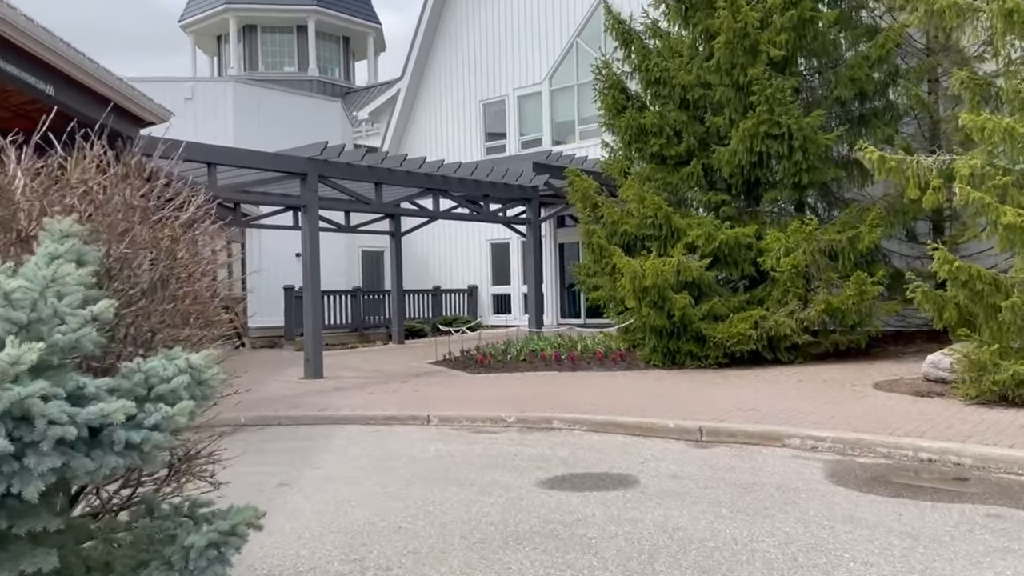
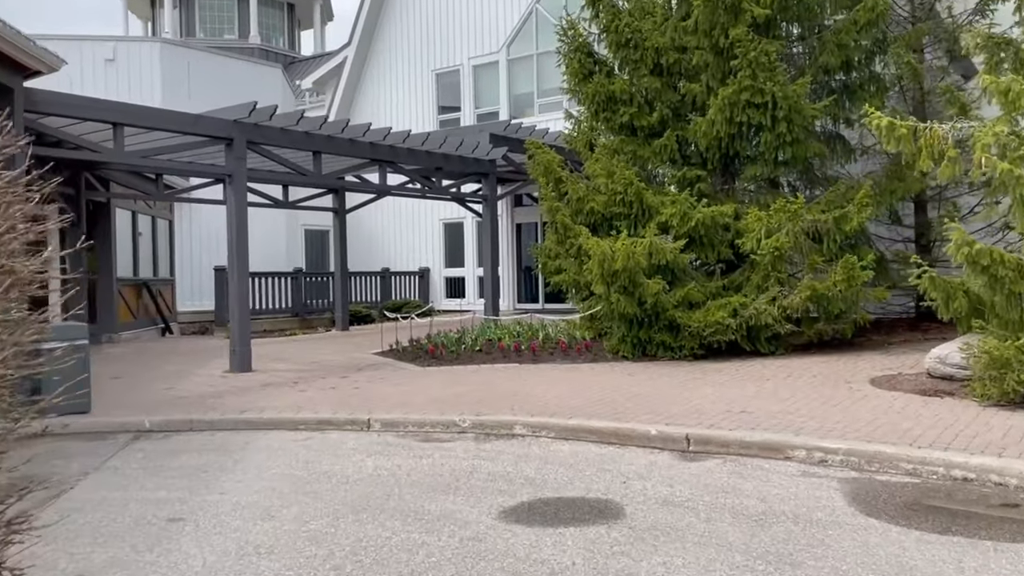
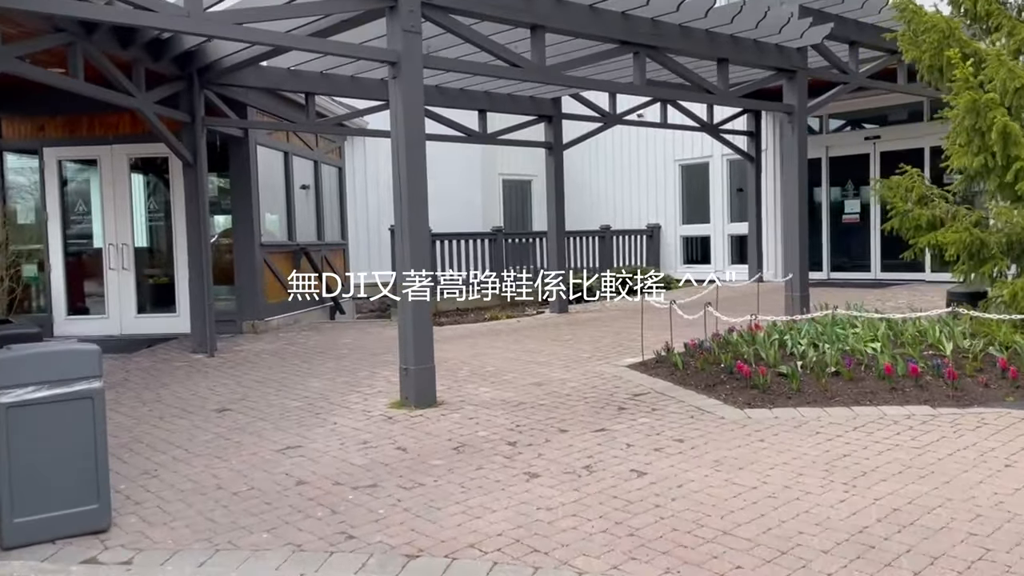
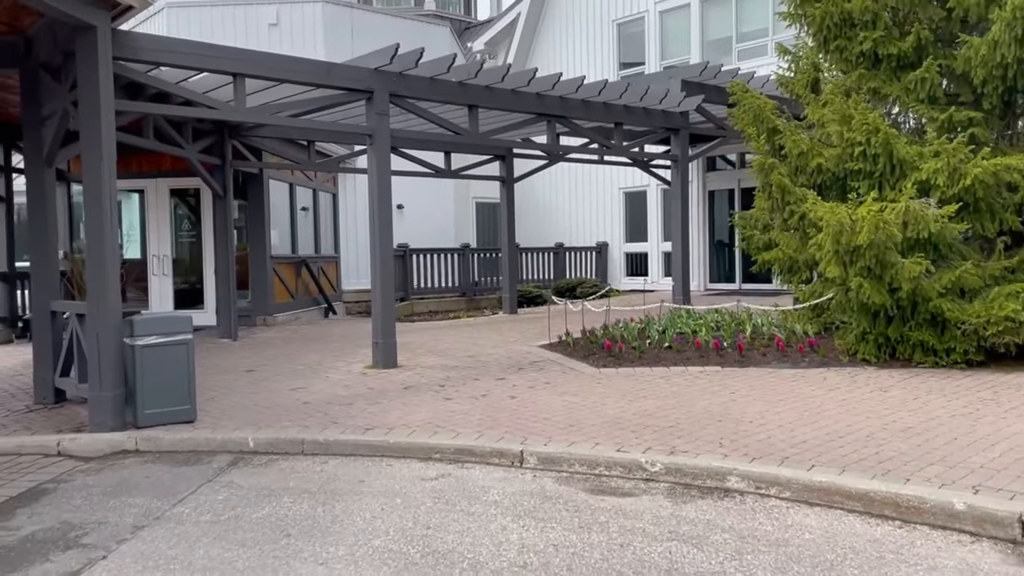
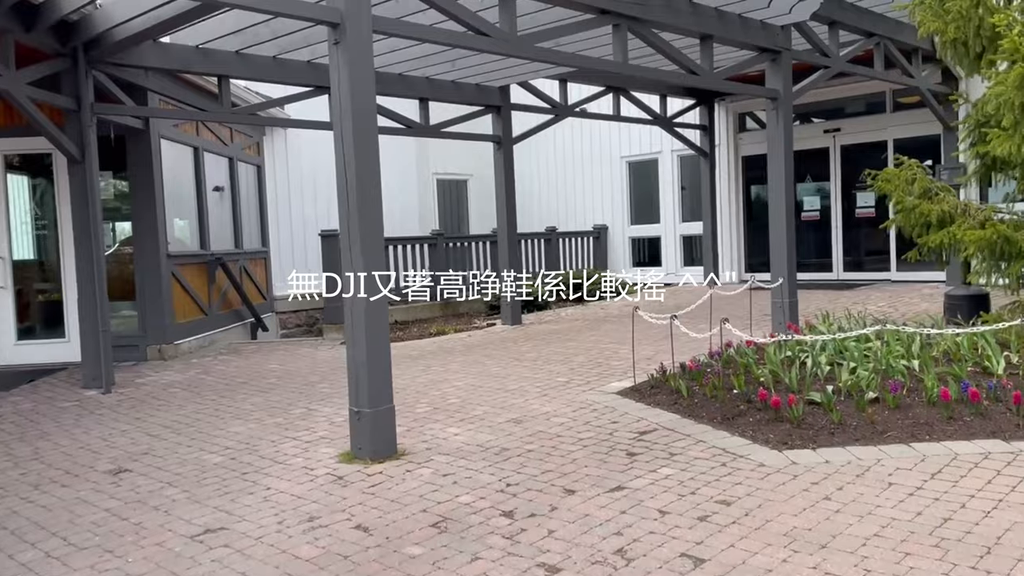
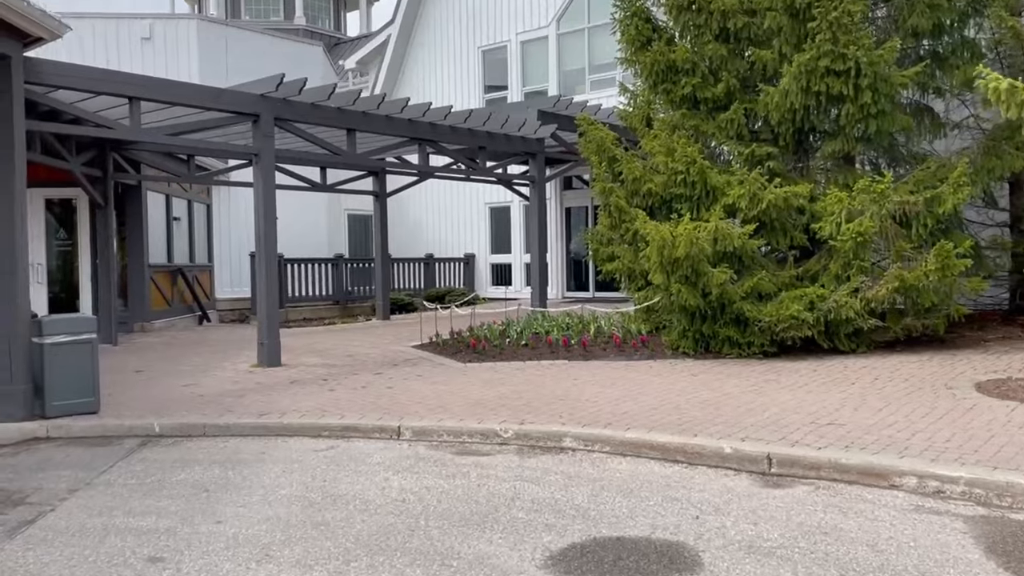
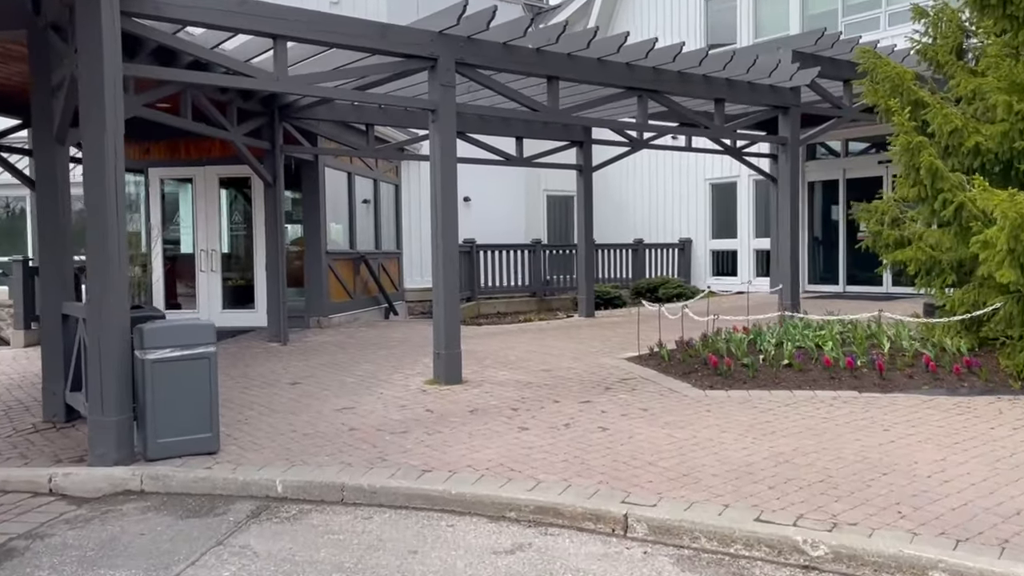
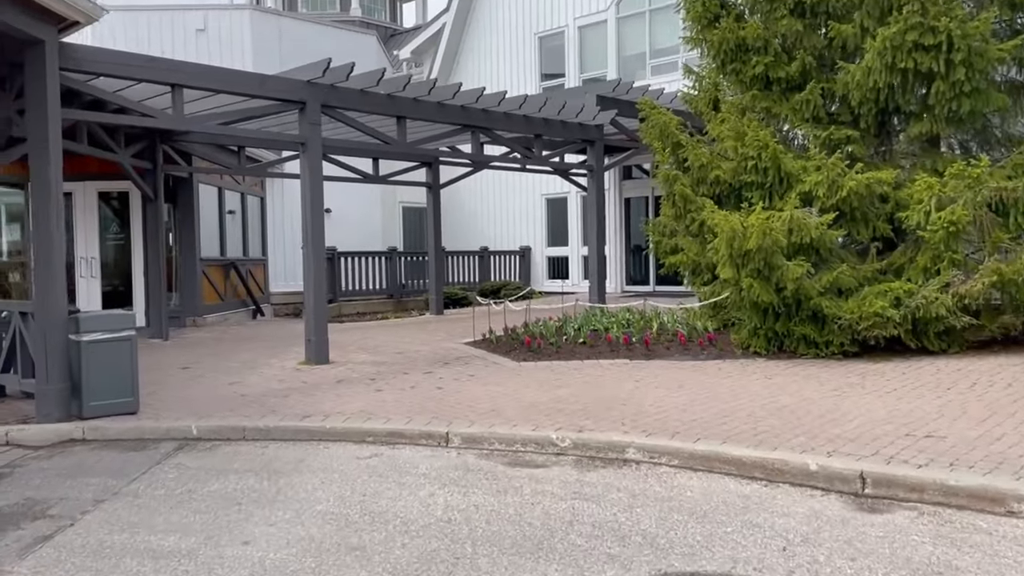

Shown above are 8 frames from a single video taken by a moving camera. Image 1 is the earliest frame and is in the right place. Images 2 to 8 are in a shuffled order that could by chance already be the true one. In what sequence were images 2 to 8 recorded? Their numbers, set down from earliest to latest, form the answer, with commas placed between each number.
2, 6, 8, 4, 7, 3, 5
